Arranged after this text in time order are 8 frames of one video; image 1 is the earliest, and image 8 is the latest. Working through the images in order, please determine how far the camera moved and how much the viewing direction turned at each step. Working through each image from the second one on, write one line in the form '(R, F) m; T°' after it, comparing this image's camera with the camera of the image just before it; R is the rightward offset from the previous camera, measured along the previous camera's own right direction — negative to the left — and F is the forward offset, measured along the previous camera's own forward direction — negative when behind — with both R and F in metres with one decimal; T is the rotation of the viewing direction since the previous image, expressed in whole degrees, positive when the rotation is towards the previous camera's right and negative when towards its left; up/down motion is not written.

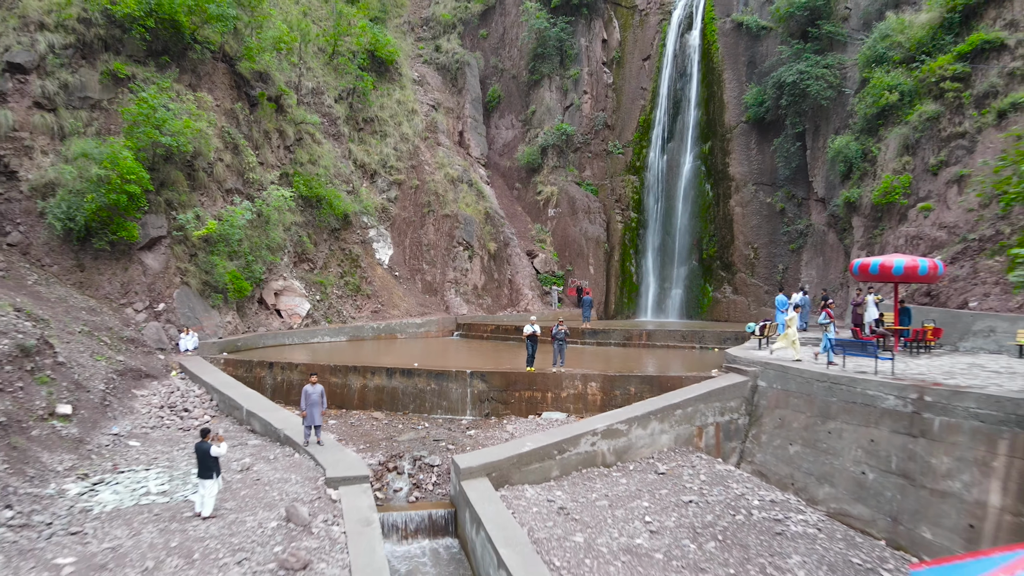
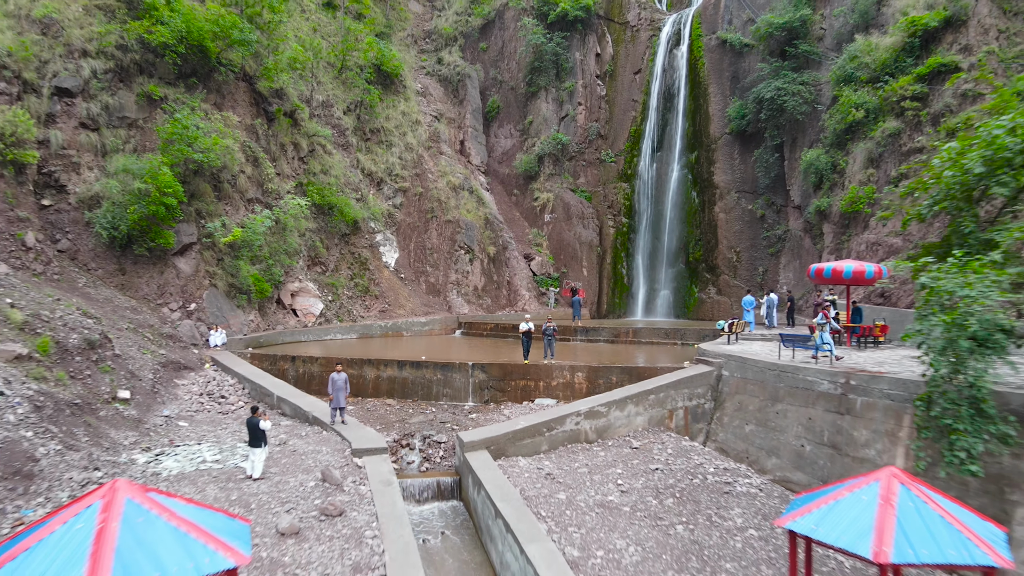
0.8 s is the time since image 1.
(+0.1, -1.2) m; 0°
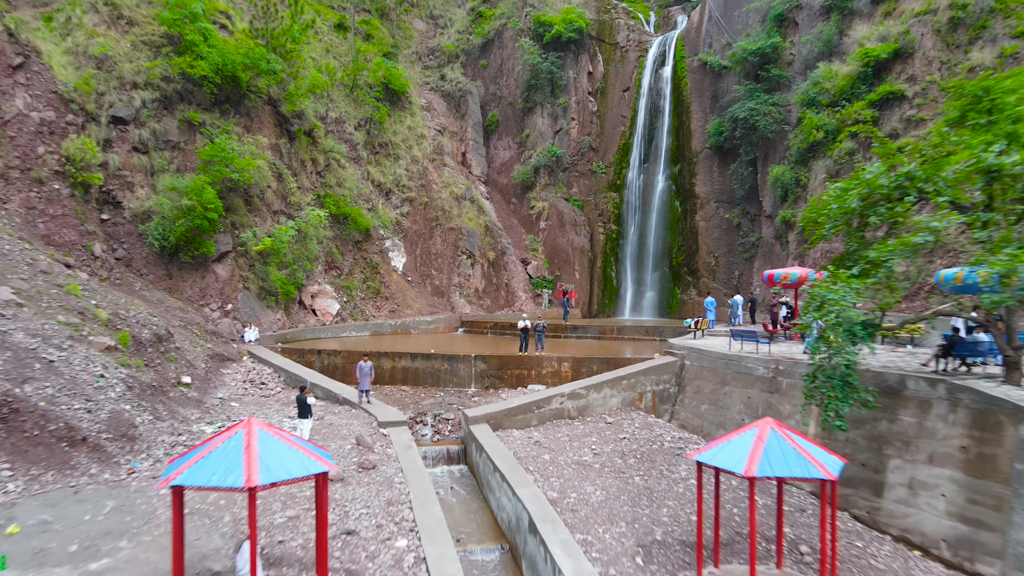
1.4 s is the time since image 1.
(+0.1, -1.7) m; 0°
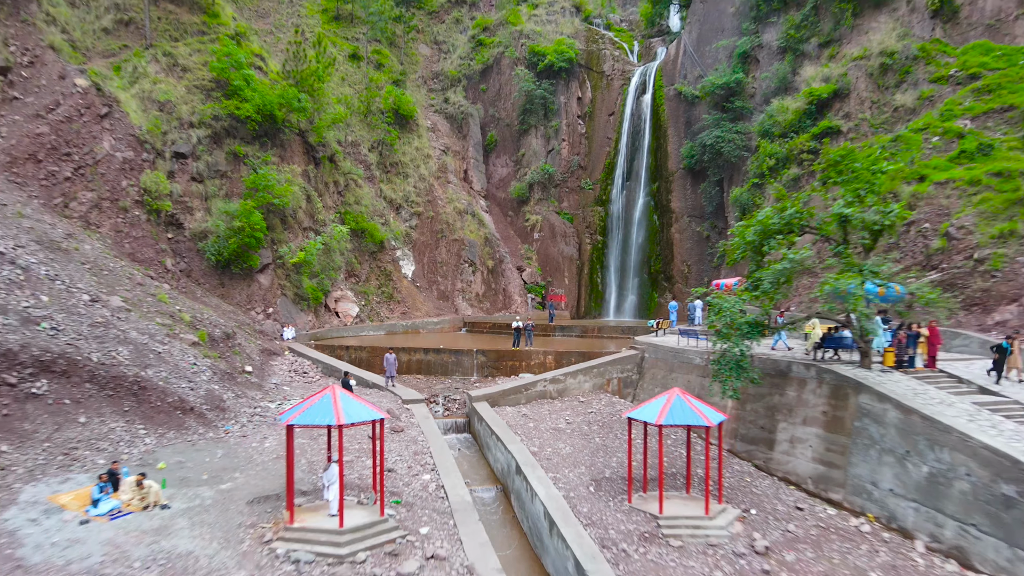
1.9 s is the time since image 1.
(+0.1, -2.7) m; 0°
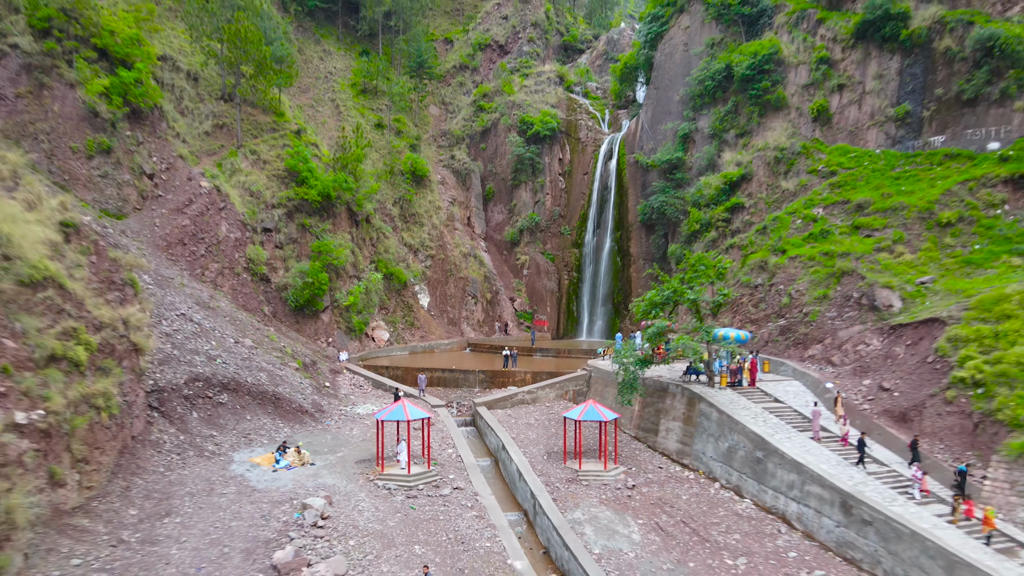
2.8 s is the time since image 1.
(+0.3, -6.6) m; 0°
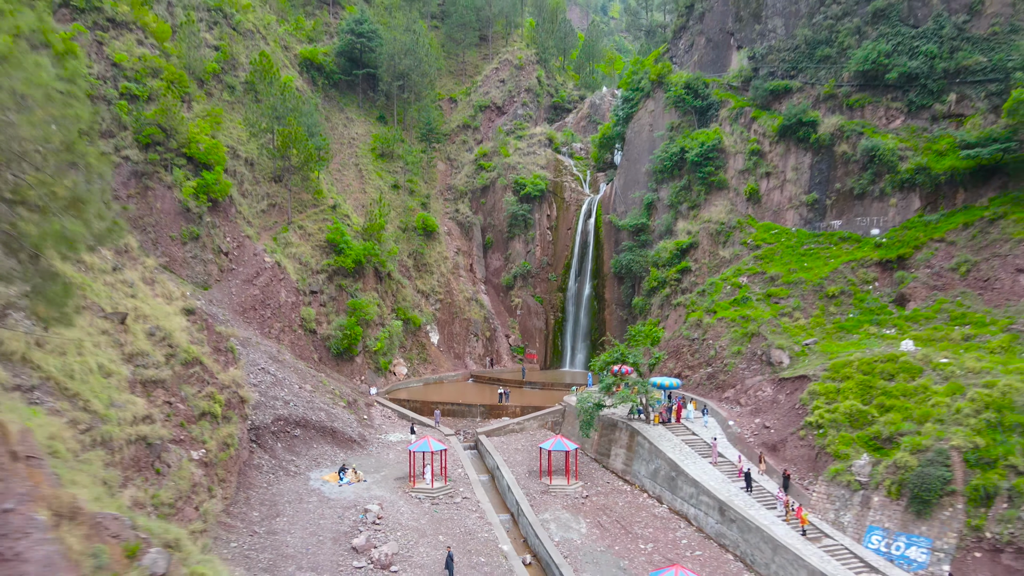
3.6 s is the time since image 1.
(+0.3, -6.3) m; 0°
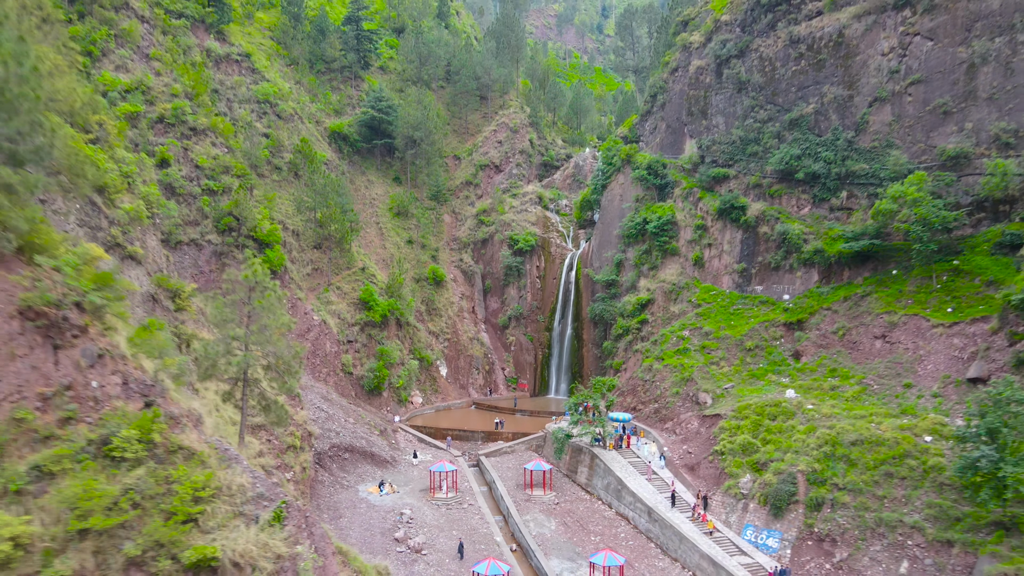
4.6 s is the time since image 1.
(+0.4, -7.9) m; 0°
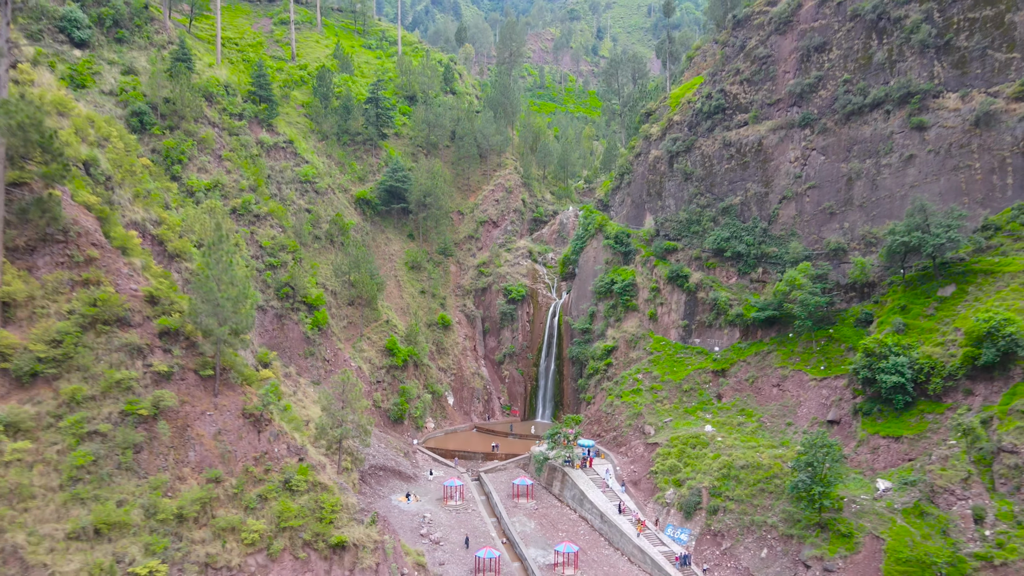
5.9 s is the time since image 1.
(+0.5, -10.3) m; 0°
